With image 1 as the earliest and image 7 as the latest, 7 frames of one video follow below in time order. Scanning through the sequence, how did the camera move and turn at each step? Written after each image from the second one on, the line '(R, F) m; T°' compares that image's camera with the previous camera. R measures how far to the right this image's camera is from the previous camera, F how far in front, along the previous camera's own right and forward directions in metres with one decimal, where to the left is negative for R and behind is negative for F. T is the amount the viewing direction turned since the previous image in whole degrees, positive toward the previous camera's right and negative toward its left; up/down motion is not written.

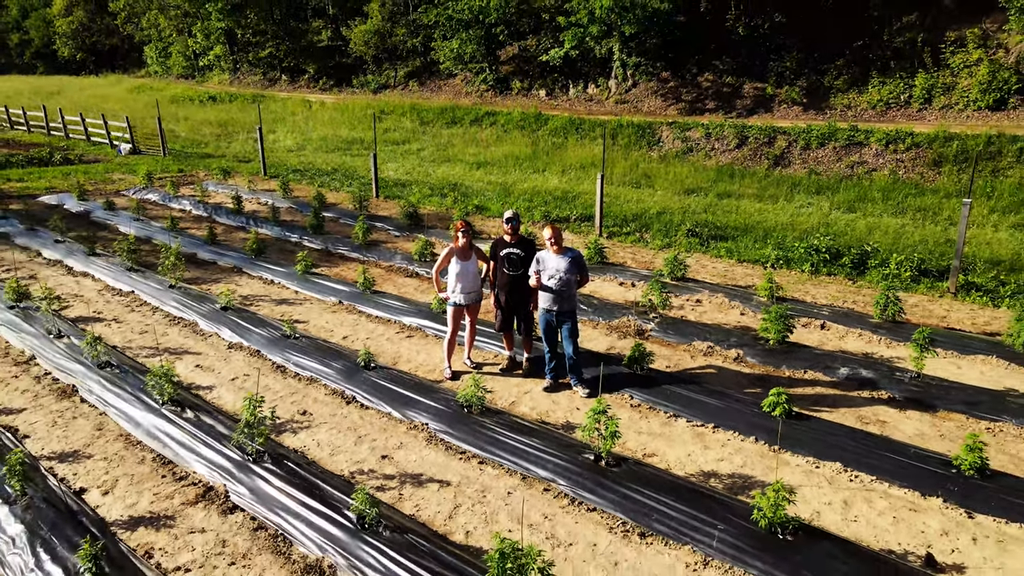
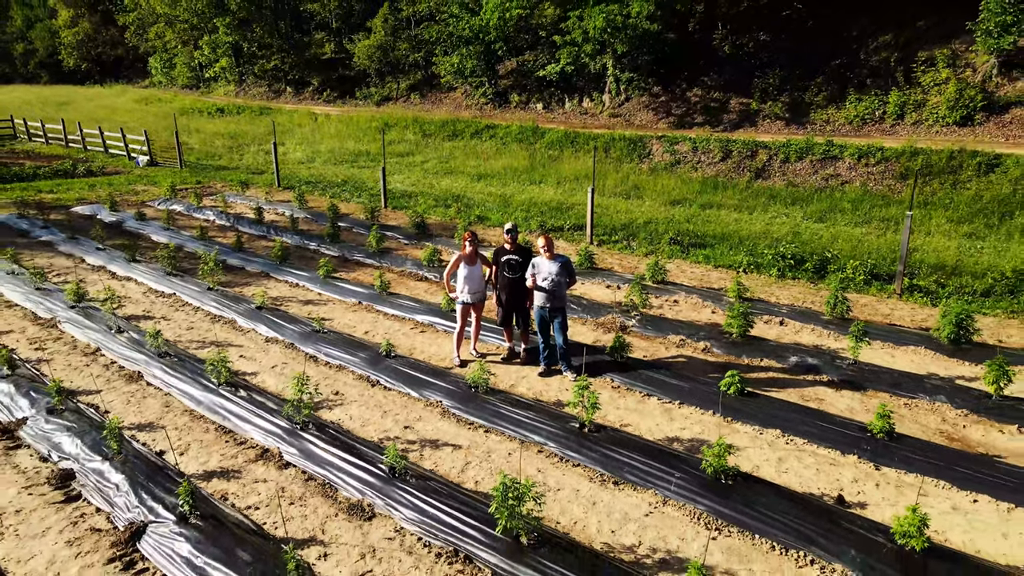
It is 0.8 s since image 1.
(0.0, -0.9) m; 0°
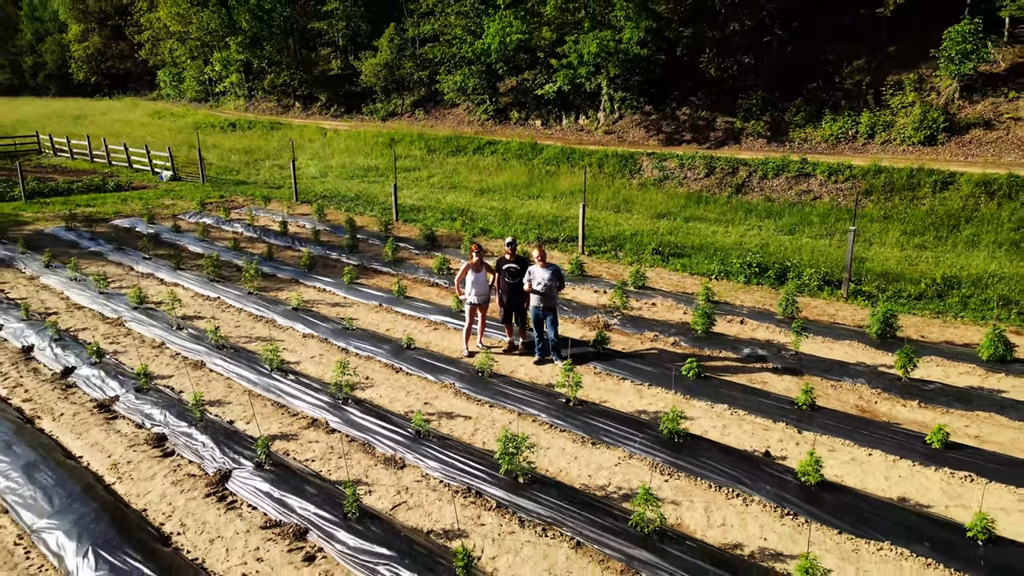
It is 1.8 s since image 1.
(0.0, -1.3) m; 0°
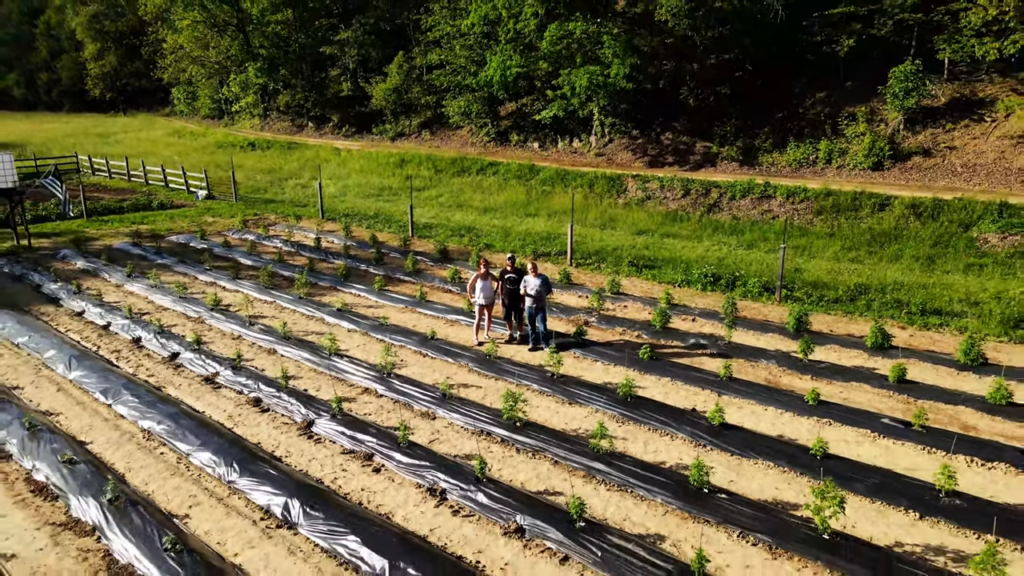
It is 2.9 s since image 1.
(0.0, -2.3) m; 0°
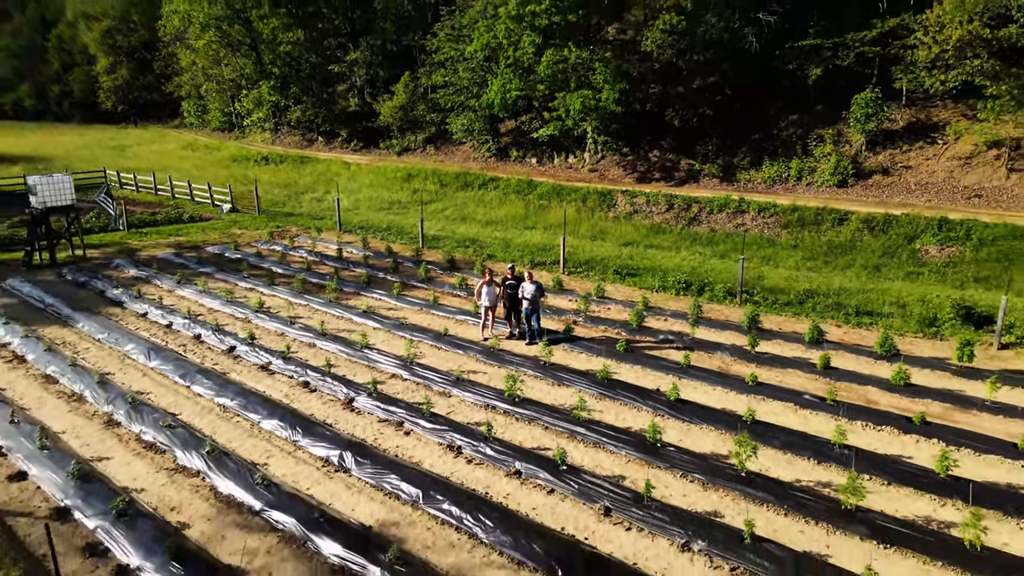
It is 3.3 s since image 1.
(0.0, -2.0) m; 0°
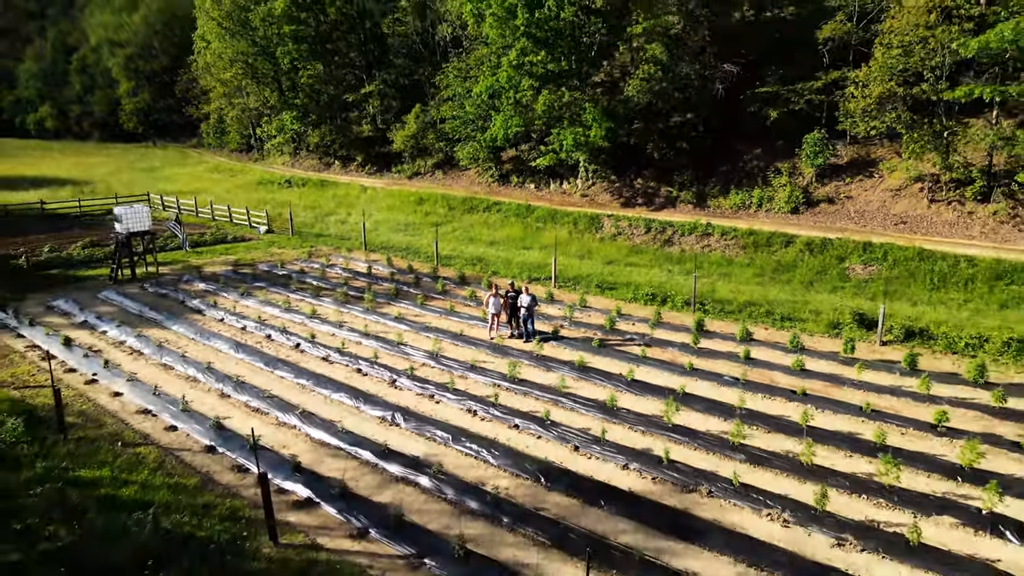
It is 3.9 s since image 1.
(0.0, -3.5) m; 0°
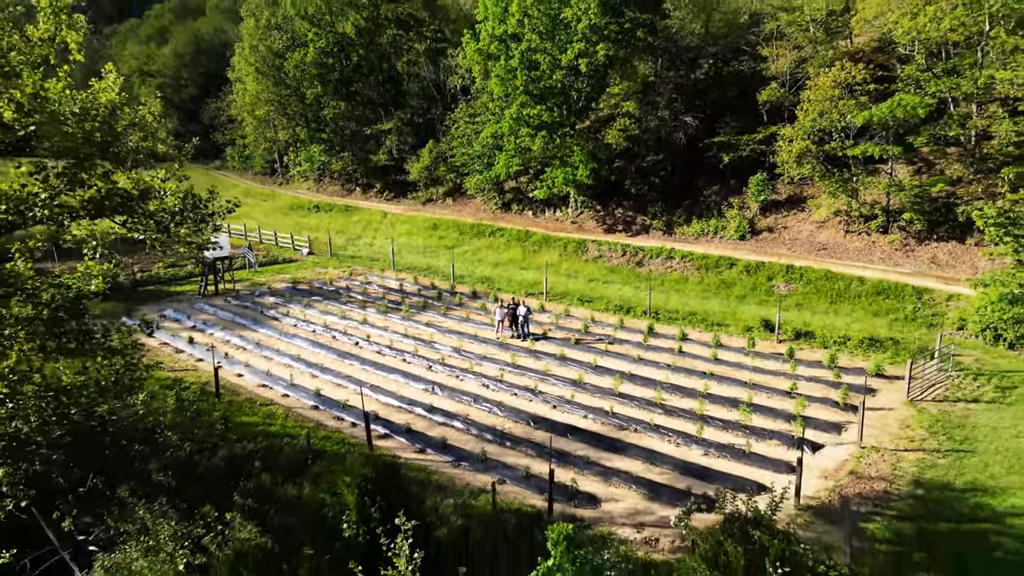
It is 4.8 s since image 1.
(0.0, -5.6) m; 0°
